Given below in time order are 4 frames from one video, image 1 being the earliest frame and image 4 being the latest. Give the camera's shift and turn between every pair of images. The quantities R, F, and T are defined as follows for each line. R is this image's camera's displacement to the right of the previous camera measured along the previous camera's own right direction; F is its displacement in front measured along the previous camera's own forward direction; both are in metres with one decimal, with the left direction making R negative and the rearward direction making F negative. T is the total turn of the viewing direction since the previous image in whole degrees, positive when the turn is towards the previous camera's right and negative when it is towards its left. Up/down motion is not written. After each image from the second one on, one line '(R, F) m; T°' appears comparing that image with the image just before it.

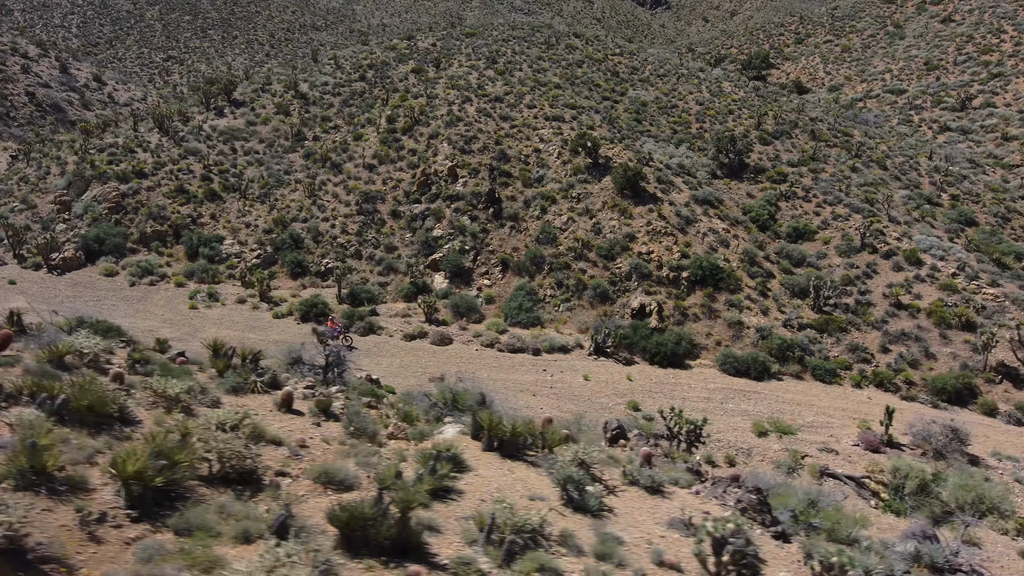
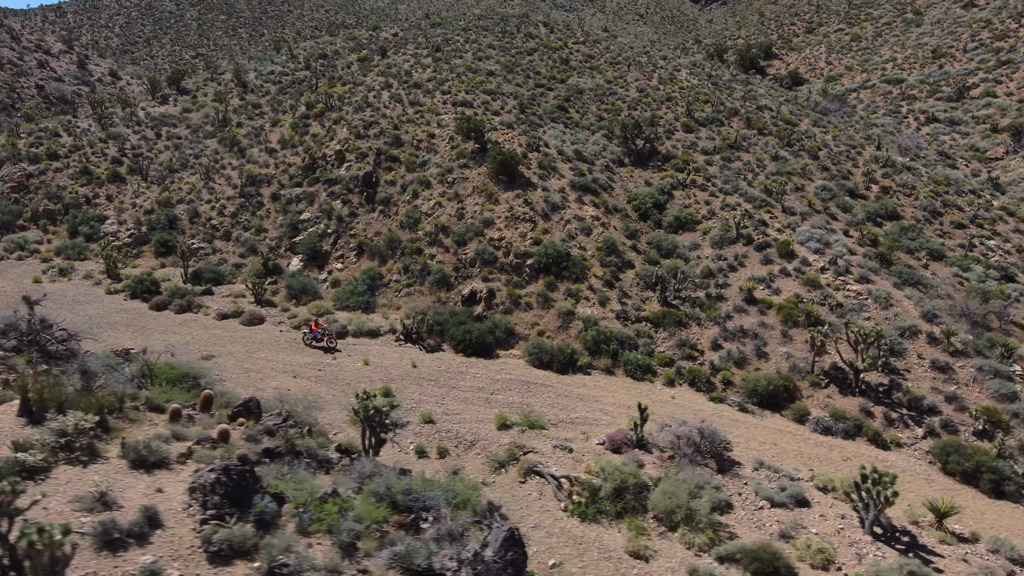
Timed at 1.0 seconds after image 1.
(+8.5, +1.3) m; -6°
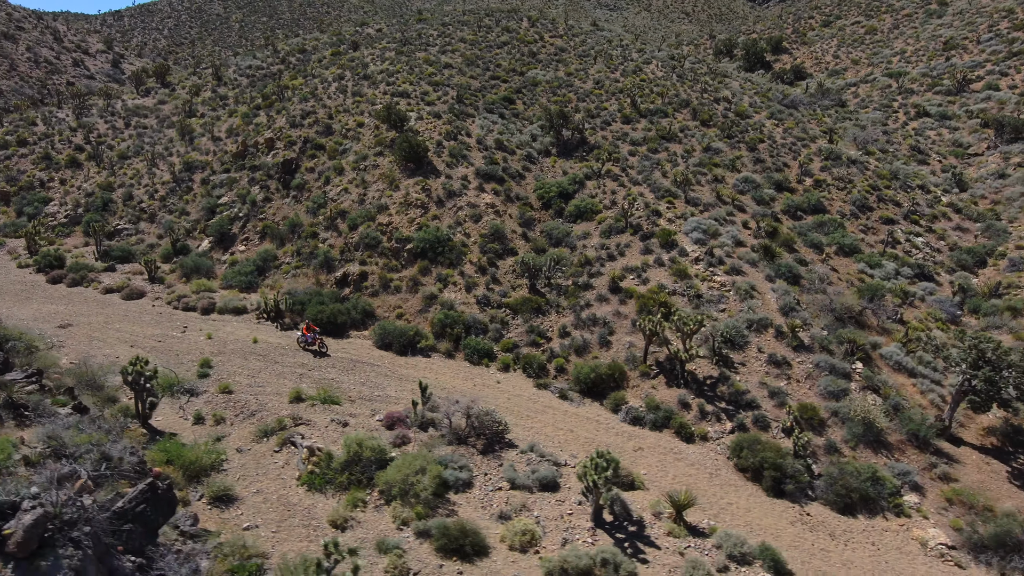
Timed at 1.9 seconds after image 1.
(+6.8, +0.3) m; -5°
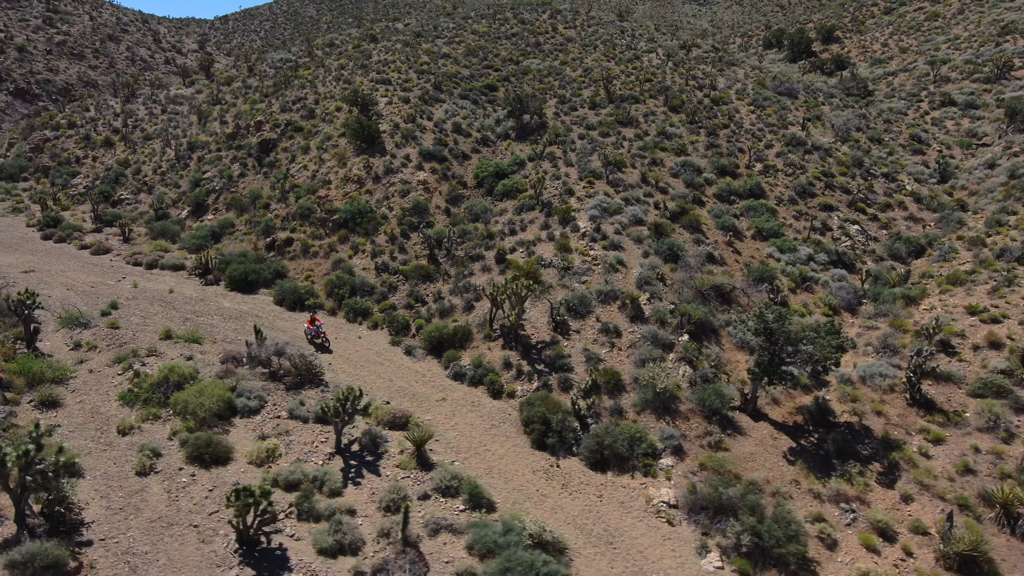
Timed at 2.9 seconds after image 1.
(+7.4, -0.5) m; -9°
